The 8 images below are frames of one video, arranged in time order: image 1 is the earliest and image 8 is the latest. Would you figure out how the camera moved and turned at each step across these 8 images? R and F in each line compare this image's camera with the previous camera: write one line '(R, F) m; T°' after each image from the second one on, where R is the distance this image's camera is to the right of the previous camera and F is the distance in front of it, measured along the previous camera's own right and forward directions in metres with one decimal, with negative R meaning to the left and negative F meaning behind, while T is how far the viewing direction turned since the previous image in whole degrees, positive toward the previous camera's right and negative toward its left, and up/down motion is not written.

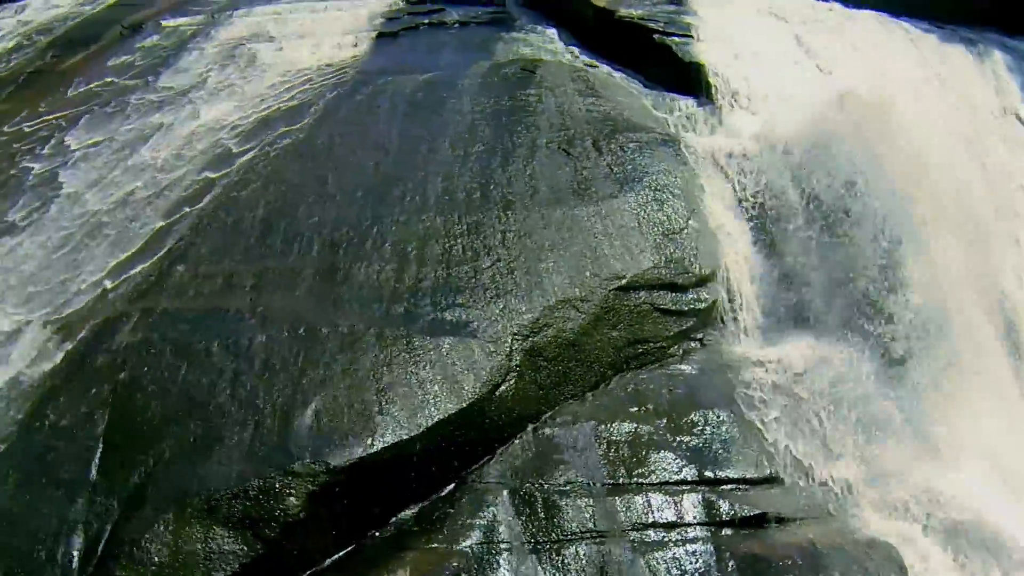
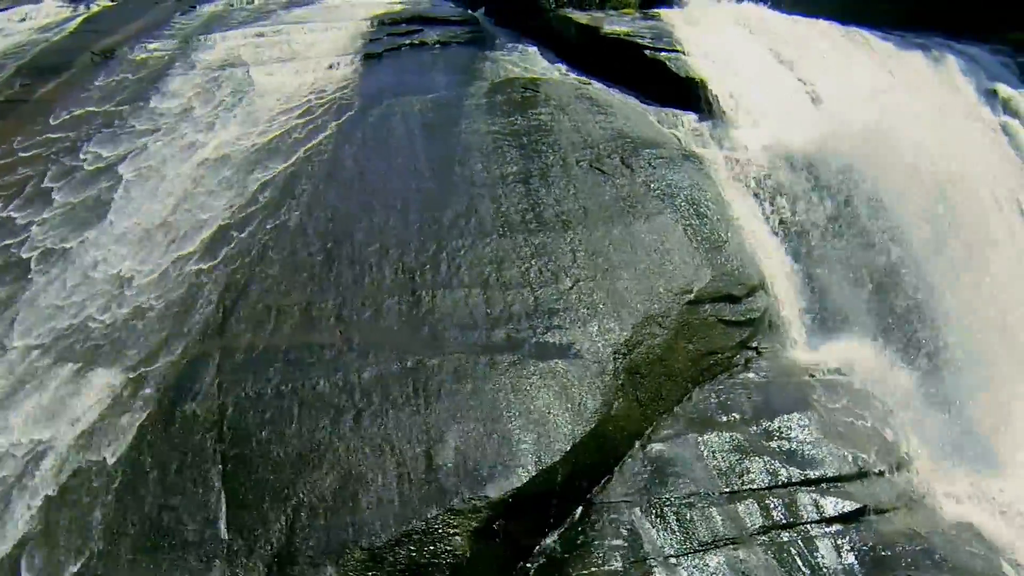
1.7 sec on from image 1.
(-1.4, +0.1) m; +11°
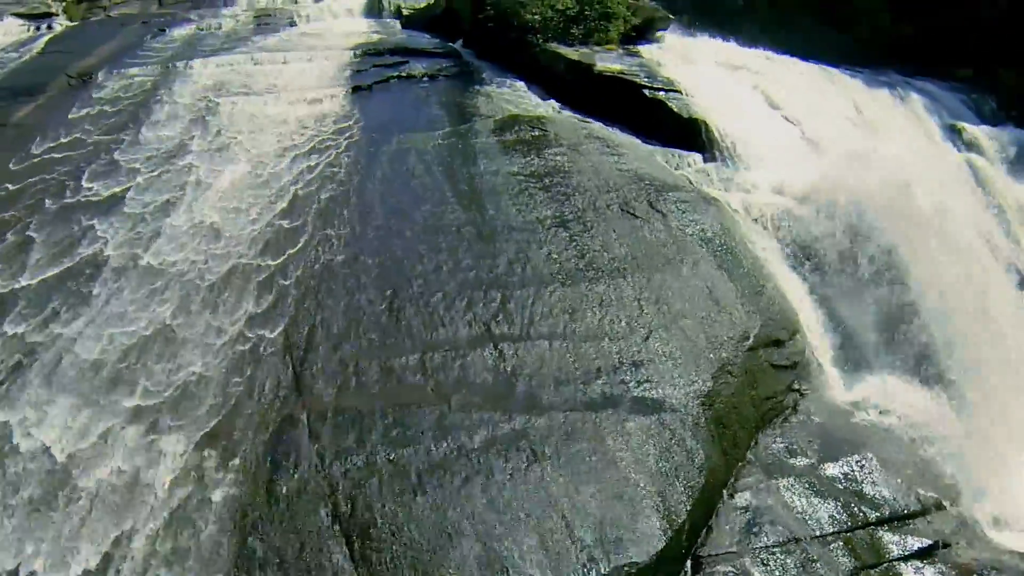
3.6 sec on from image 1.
(-1.3, +0.3) m; +11°
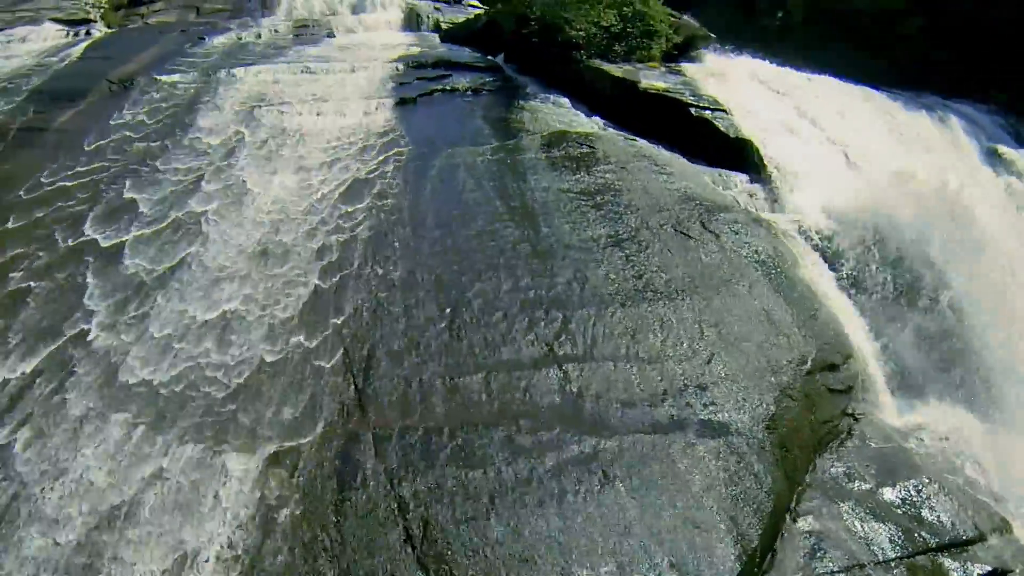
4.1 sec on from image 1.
(-0.3, +0.1) m; +1°
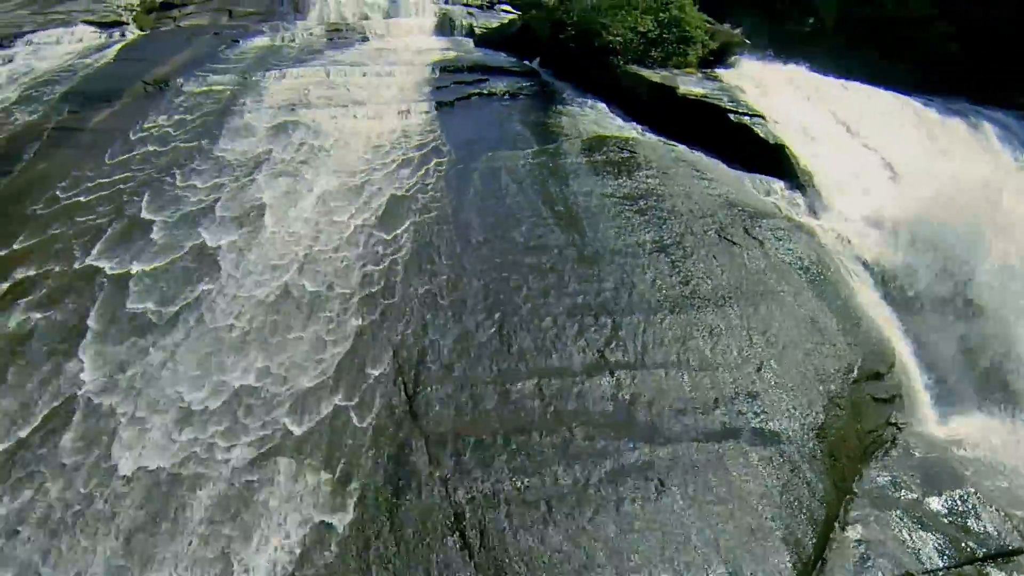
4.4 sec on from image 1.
(-0.2, 0.0) m; 0°
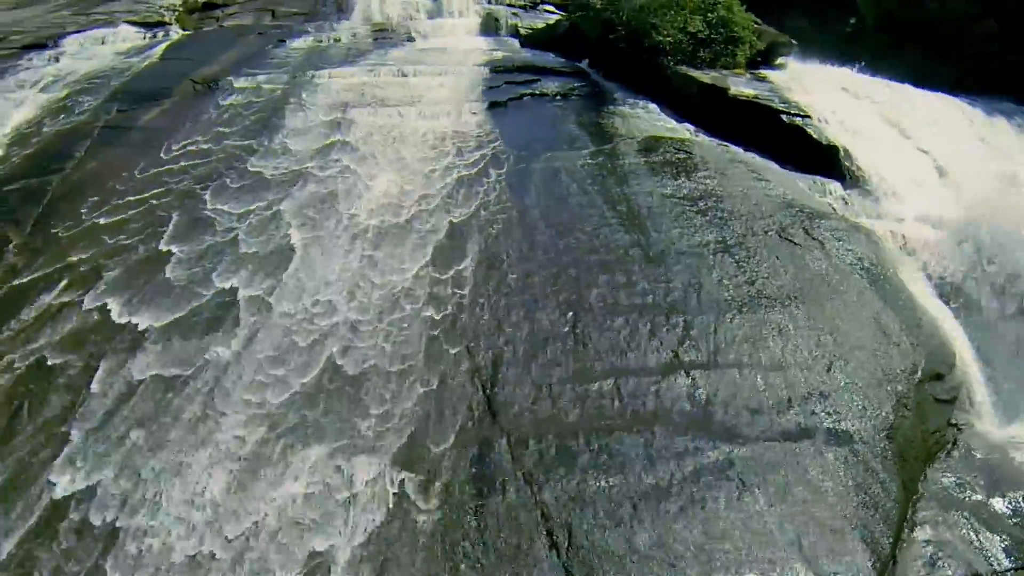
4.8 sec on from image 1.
(-0.3, 0.0) m; 0°
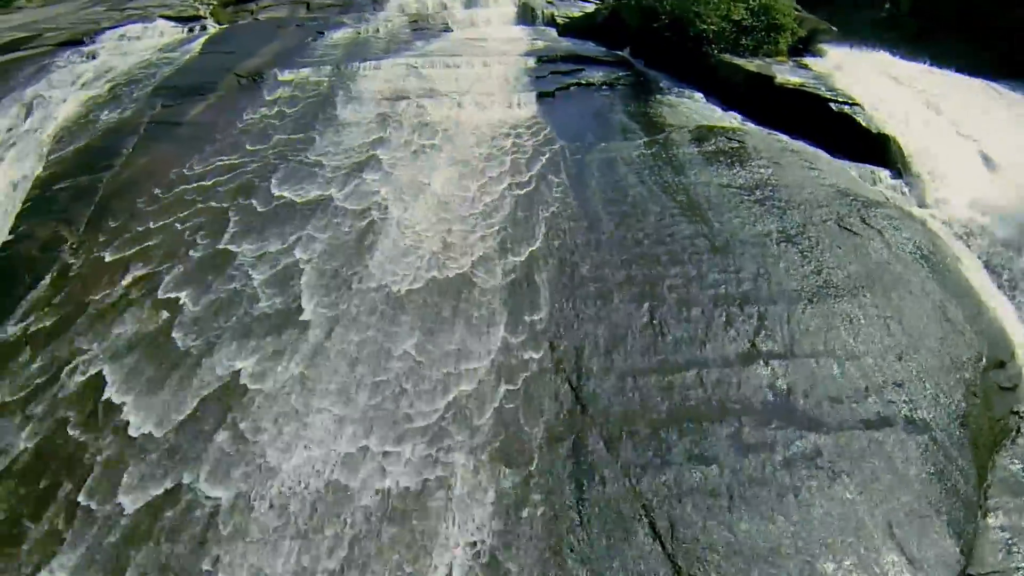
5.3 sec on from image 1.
(-0.4, 0.0) m; +1°
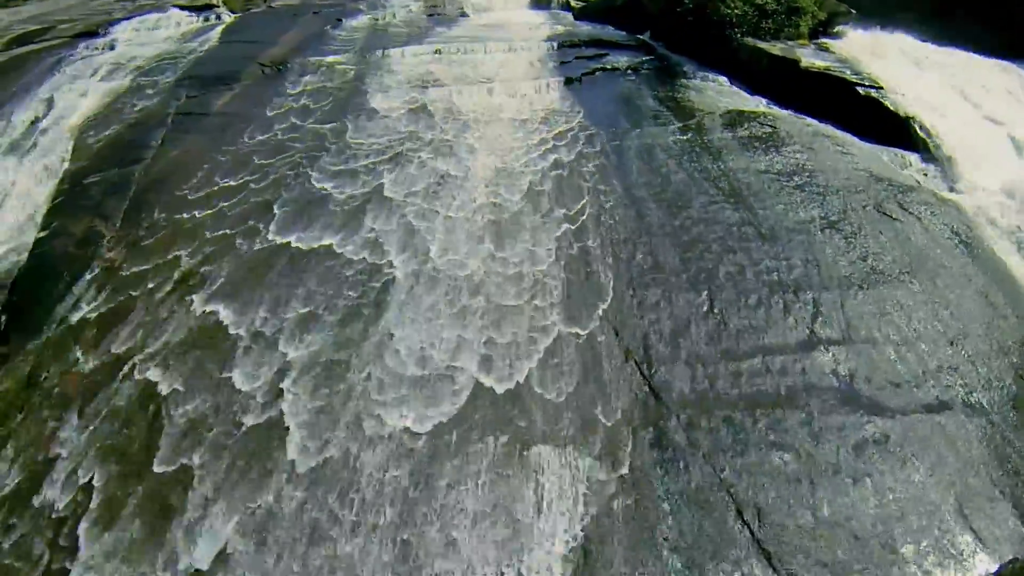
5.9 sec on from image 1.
(-0.5, 0.0) m; +2°
